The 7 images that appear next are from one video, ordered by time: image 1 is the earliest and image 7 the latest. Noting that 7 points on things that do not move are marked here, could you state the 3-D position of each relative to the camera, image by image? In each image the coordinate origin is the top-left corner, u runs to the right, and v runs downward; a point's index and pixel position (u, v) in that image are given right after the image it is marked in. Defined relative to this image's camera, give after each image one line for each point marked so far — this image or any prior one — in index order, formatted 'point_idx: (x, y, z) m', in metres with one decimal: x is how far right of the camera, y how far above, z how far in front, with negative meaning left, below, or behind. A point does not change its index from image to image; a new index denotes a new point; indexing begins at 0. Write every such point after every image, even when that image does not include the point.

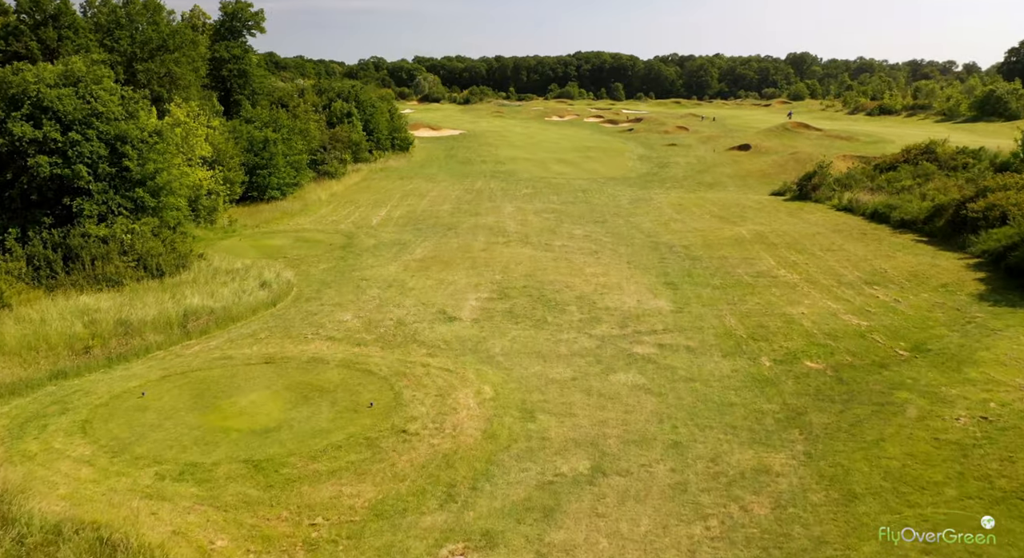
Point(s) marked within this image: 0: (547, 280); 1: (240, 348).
0: (+1.1, -0.1, +19.6) m
1: (-6.1, -1.6, +14.1) m
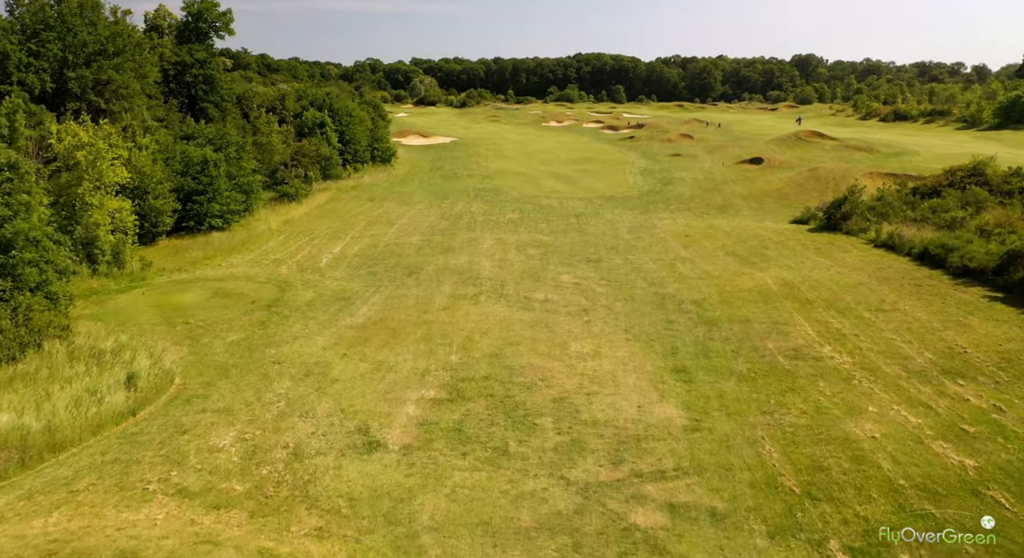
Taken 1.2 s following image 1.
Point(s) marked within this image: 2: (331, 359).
0: (+0.1, -2.1, +14.8) m
1: (-7.1, -3.5, +9.2) m
2: (-4.5, -2.0, +15.5) m
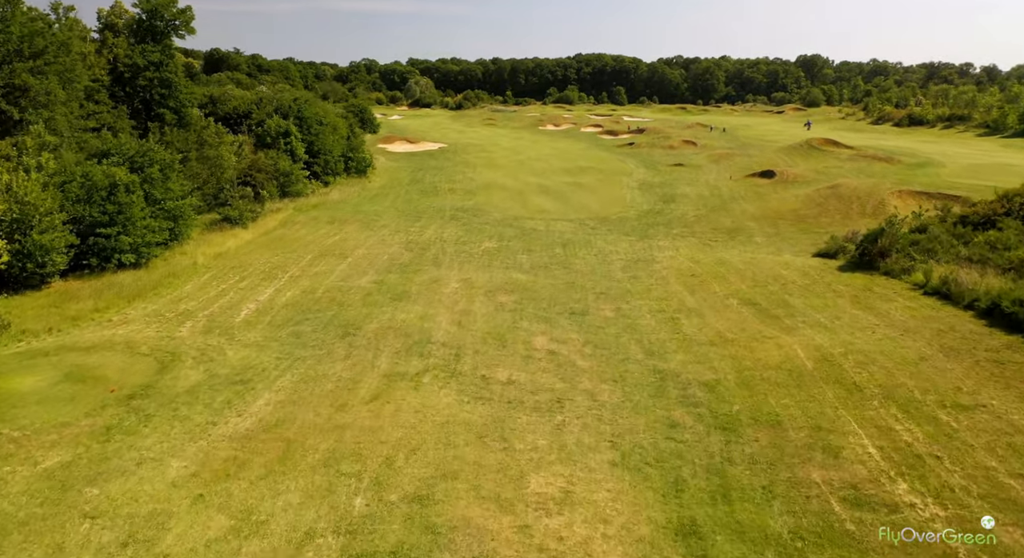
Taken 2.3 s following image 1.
0: (-1.0, -3.9, +9.9) m
1: (-8.3, -5.4, +4.3) m
2: (-5.6, -3.8, +10.6) m
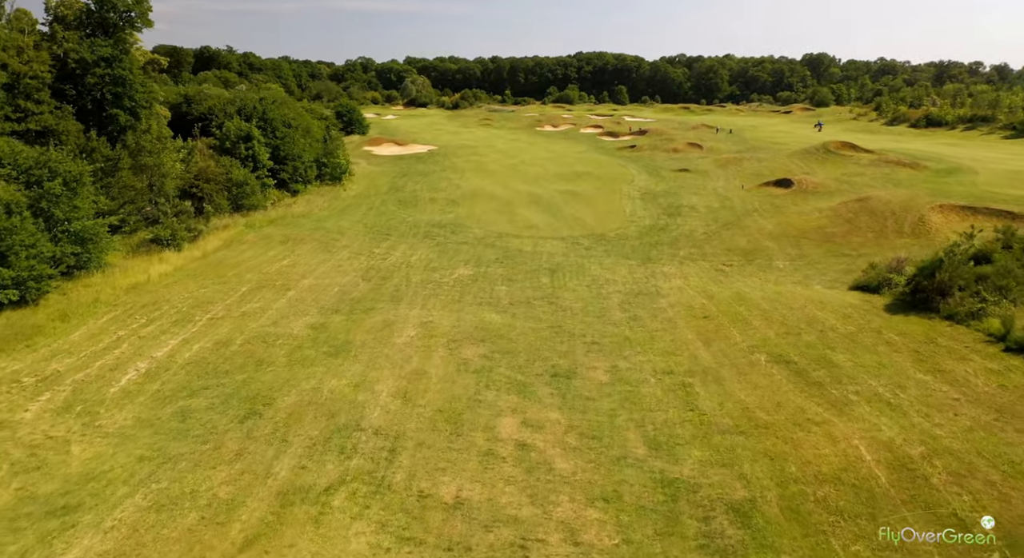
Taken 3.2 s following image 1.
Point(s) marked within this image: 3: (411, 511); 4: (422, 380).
0: (-2.0, -5.3, +5.2) m
1: (-9.2, -6.7, -0.3) m
2: (-6.6, -5.2, +5.9) m
3: (-1.8, -3.9, +10.8) m
4: (-2.3, -2.6, +15.9) m
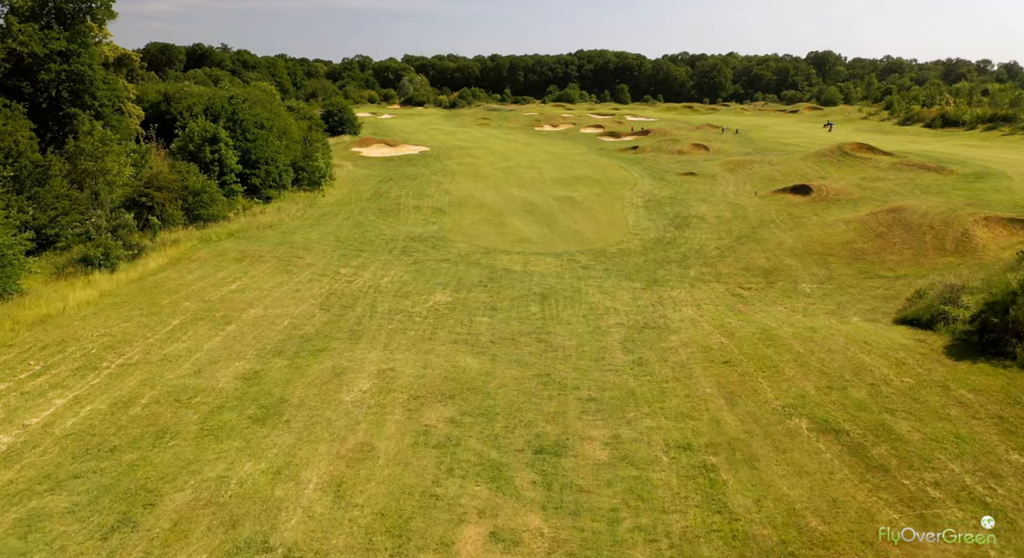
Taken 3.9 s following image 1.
0: (-2.6, -6.3, +1.5) m
1: (-9.8, -7.7, -4.0) m
2: (-7.2, -6.2, +2.2) m
3: (-2.3, -4.9, +7.2) m
4: (-2.9, -3.5, +12.2) m
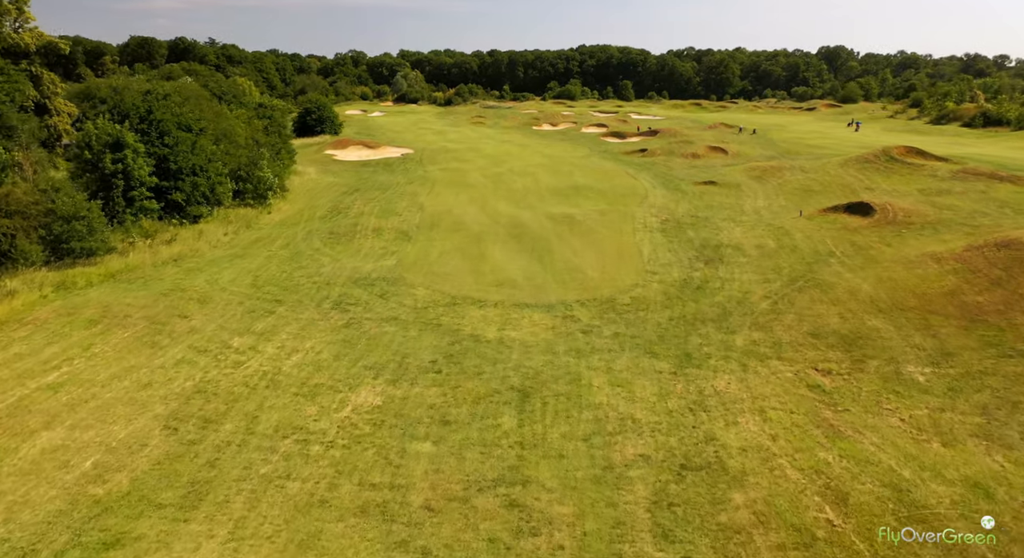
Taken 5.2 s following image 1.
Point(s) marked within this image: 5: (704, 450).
0: (-3.5, -8.5, -6.5) m
1: (-10.7, -10.0, -12.0) m
2: (-8.1, -8.4, -5.8) m
3: (-3.3, -7.1, -0.8) m
4: (-3.8, -5.7, +4.2) m
5: (+3.9, -3.4, +12.7) m
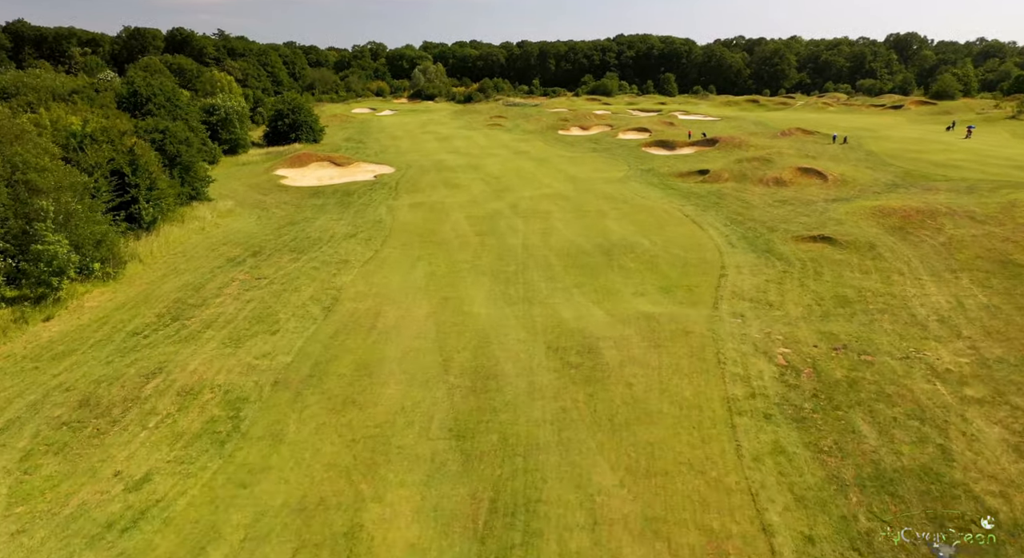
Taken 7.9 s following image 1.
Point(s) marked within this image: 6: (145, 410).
0: (-6.9, -14.3, -23.7) m
1: (-14.4, -15.7, -28.8) m
2: (-11.4, -14.1, -22.8) m
3: (-6.3, -12.9, -18.1) m
4: (-6.5, -11.4, -13.1) m
5: (+1.6, -9.1, -5.0) m
6: (-8.8, -3.1, +14.7) m
